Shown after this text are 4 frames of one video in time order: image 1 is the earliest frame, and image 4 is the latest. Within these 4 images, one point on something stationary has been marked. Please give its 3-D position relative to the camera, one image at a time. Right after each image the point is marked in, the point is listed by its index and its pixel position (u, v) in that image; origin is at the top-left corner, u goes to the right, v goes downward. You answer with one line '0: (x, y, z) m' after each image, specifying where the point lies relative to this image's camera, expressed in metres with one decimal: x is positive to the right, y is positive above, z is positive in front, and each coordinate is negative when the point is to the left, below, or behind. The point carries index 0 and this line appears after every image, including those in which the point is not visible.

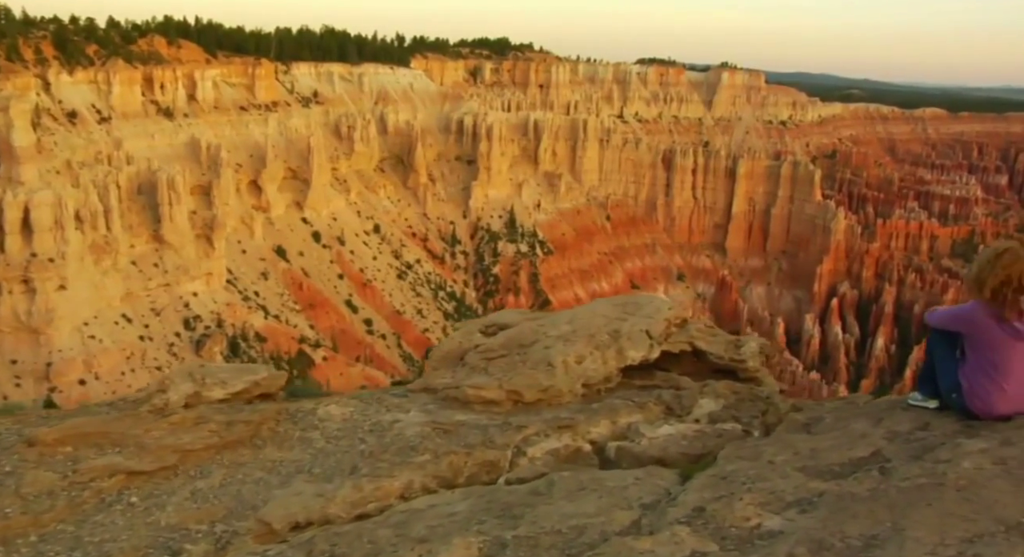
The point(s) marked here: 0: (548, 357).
0: (+0.3, -0.8, +7.6) m
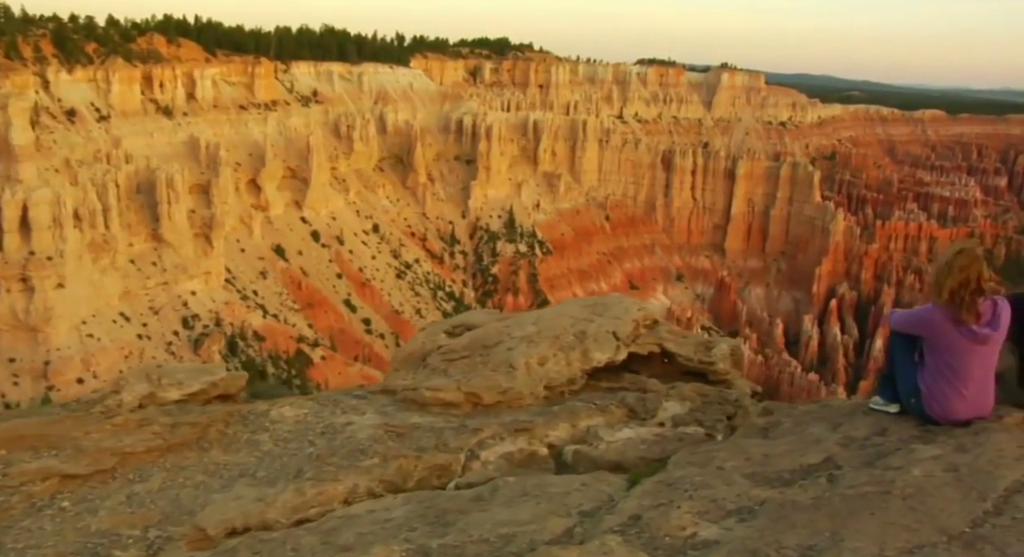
0: (0.0, -0.8, +7.5) m
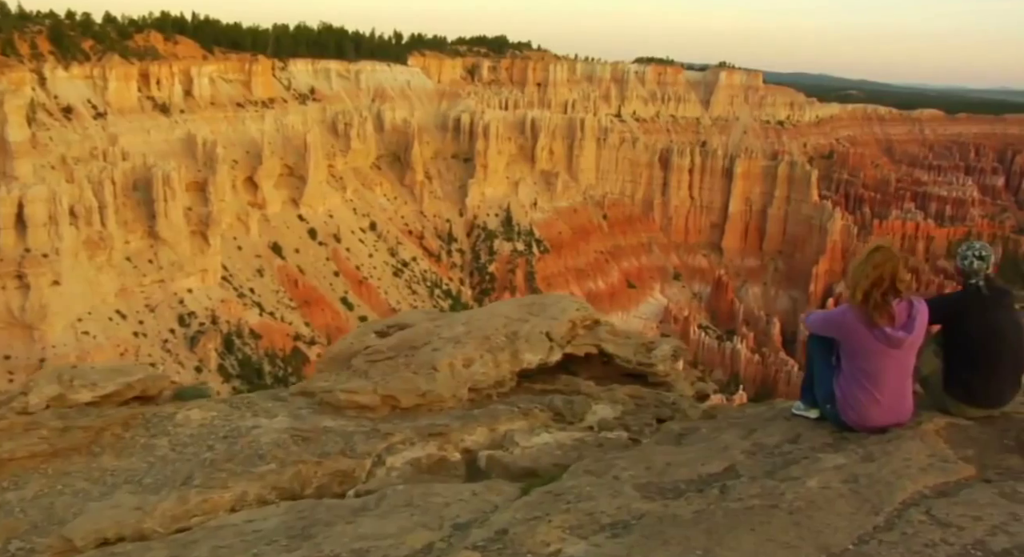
0: (-0.7, -0.8, +7.2) m
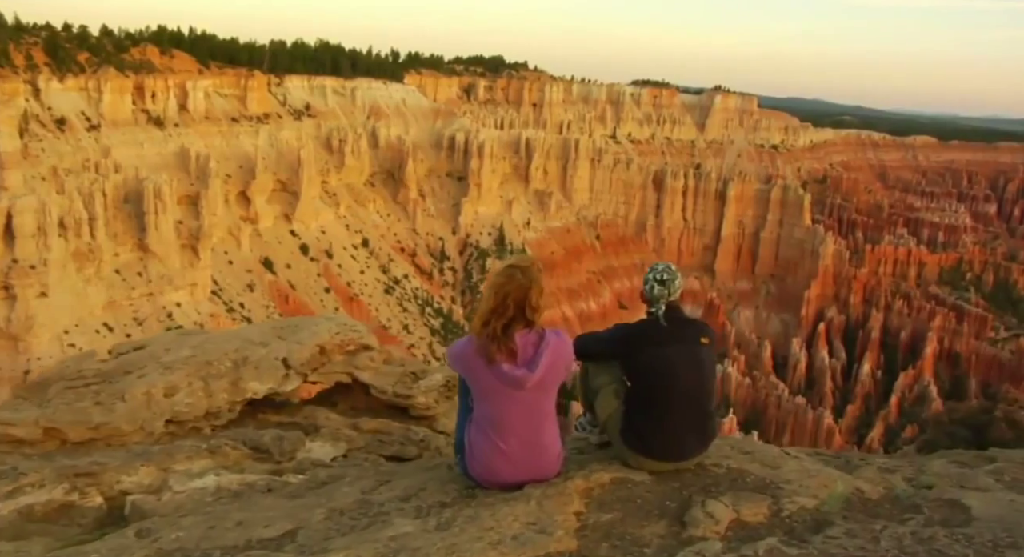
0: (-3.1, -0.9, +6.3) m
